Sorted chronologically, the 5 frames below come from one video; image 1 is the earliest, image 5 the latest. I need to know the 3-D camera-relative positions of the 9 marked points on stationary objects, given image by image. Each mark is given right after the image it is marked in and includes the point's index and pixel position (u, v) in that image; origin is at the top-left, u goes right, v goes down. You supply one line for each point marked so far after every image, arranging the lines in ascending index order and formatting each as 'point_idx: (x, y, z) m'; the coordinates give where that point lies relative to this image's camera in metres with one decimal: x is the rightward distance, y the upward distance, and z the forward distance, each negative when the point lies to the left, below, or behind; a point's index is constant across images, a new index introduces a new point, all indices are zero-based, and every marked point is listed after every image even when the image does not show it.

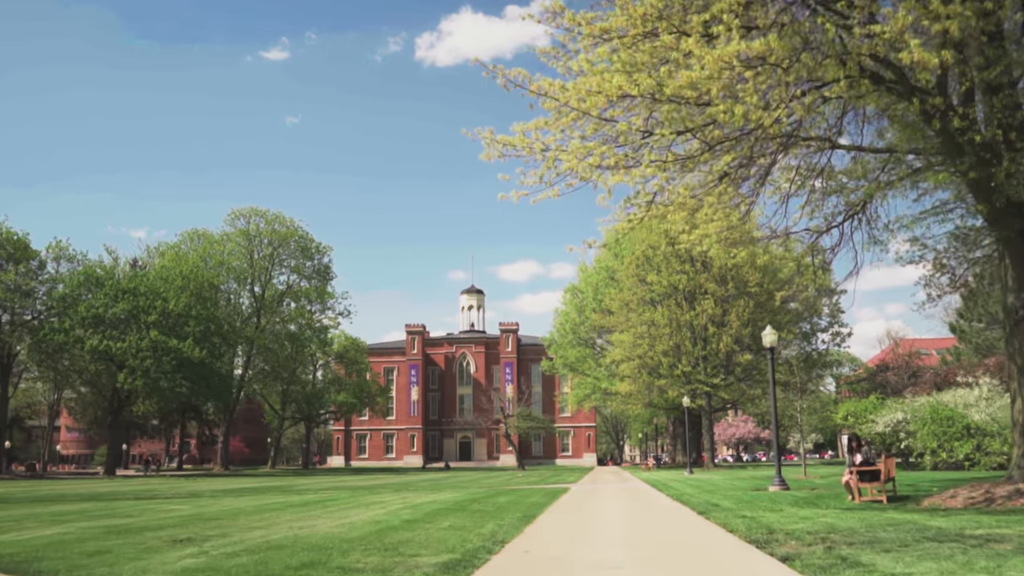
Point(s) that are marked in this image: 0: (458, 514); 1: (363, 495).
0: (-0.8, -3.3, +11.2) m
1: (-3.6, -4.9, +18.5) m
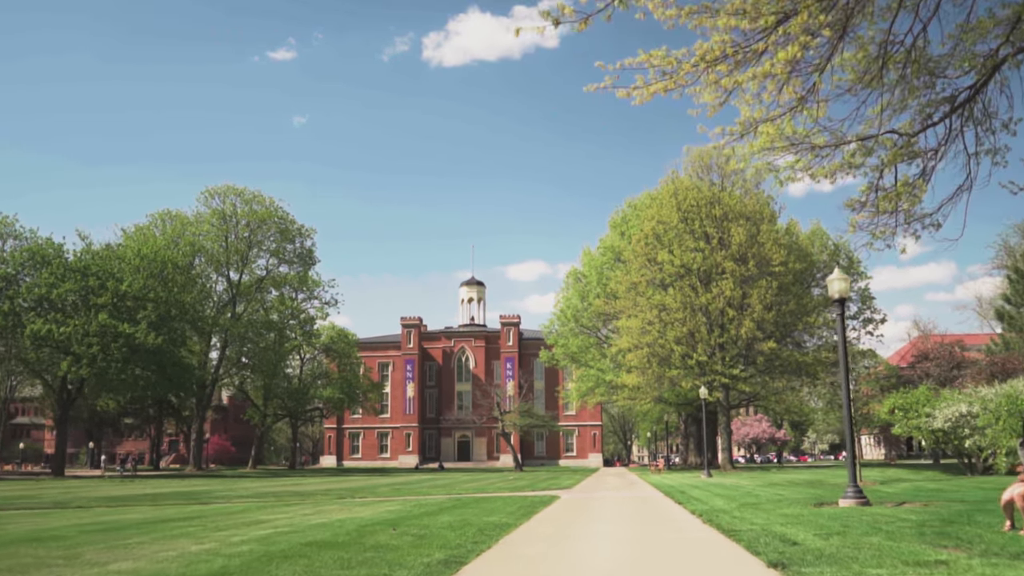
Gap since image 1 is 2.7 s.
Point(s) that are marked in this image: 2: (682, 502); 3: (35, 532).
0: (-1.5, -2.2, +6.2) m
1: (-4.3, -3.8, +13.5) m
2: (+3.5, -4.5, +16.3) m
3: (-5.6, -2.9, +9.3) m
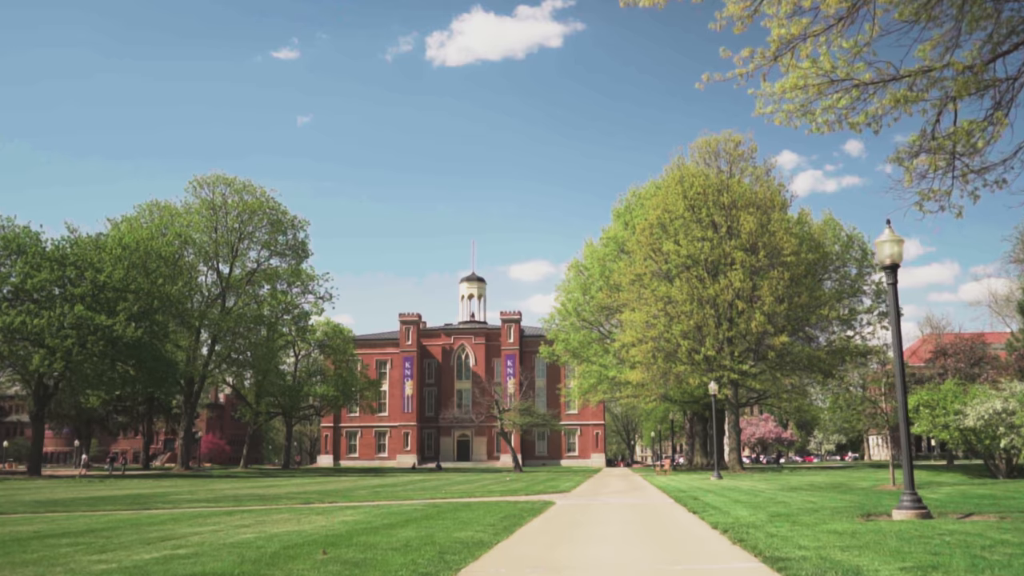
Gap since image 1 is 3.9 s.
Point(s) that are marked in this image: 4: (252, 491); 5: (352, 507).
0: (-1.7, -1.7, +4.2) m
1: (-4.5, -3.4, +11.5) m
2: (+3.3, -4.0, +14.2) m
3: (-5.8, -2.4, +7.3) m
4: (-6.6, -5.1, +19.8) m
5: (-2.8, -3.8, +13.5) m
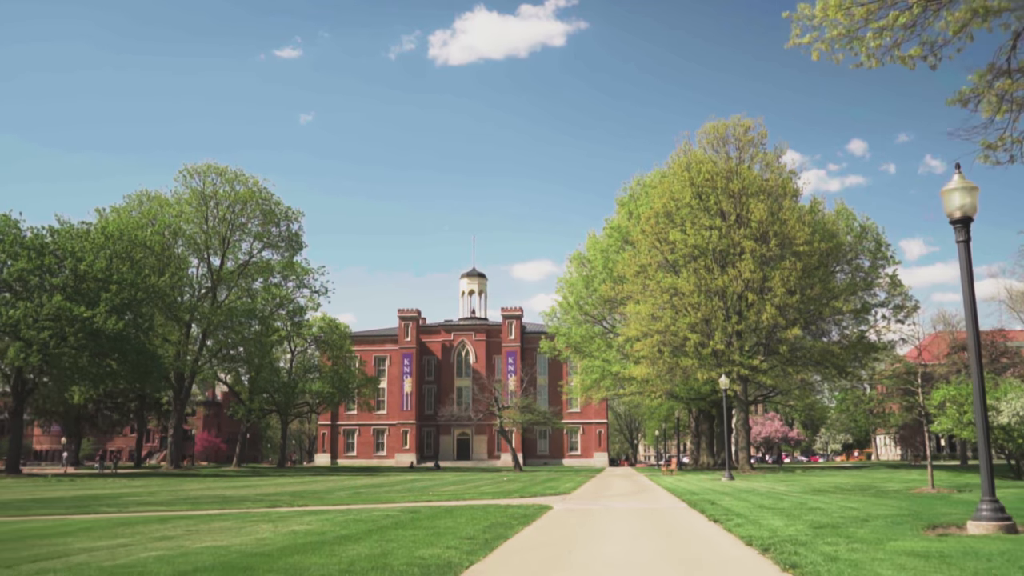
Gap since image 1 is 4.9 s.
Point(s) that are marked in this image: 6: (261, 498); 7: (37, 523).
0: (-1.9, -1.3, +2.4) m
1: (-4.6, -2.9, +9.8) m
2: (+3.2, -3.6, +12.4) m
3: (-6.0, -2.0, +5.6) m
4: (-6.7, -4.7, +18.0) m
5: (-2.9, -3.4, +11.8) m
6: (-5.0, -4.2, +15.6) m
7: (-6.4, -3.1, +10.4) m
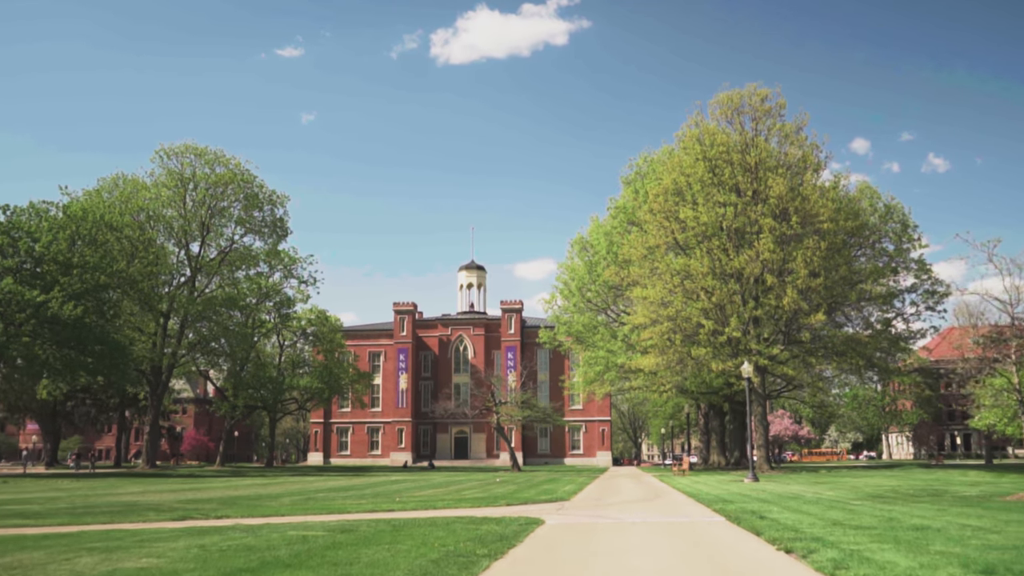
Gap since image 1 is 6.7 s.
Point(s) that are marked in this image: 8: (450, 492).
0: (-2.2, -0.6, -0.8) m
1: (-4.9, -2.2, +6.5) m
2: (+2.9, -2.9, +9.2) m
3: (-6.3, -1.3, +2.3) m
4: (-7.0, -4.0, +14.8) m
5: (-3.2, -2.6, +8.5) m
6: (-5.3, -3.4, +12.3) m
7: (-6.6, -2.4, +7.1) m
8: (-1.4, -4.5, +17.2) m
